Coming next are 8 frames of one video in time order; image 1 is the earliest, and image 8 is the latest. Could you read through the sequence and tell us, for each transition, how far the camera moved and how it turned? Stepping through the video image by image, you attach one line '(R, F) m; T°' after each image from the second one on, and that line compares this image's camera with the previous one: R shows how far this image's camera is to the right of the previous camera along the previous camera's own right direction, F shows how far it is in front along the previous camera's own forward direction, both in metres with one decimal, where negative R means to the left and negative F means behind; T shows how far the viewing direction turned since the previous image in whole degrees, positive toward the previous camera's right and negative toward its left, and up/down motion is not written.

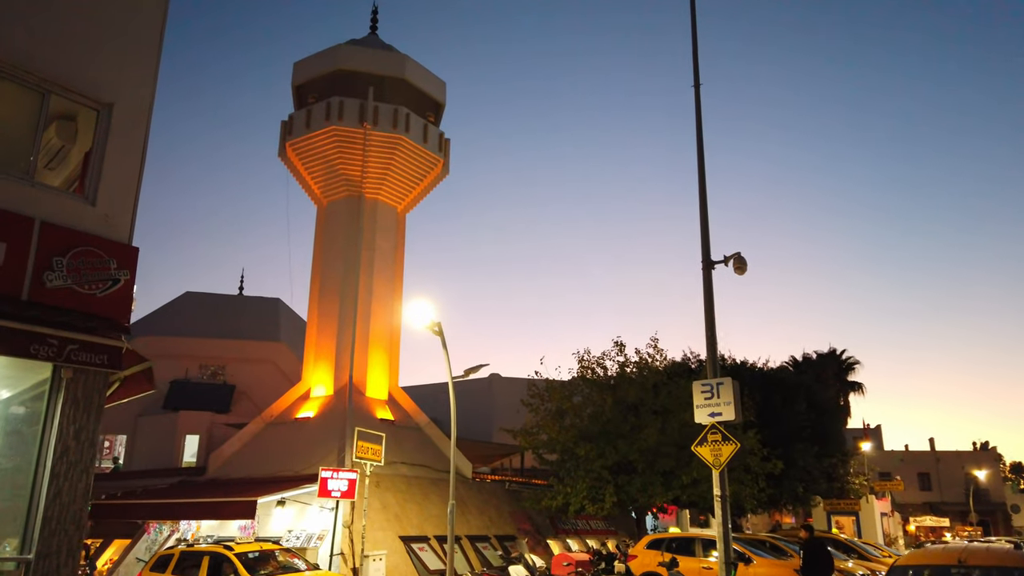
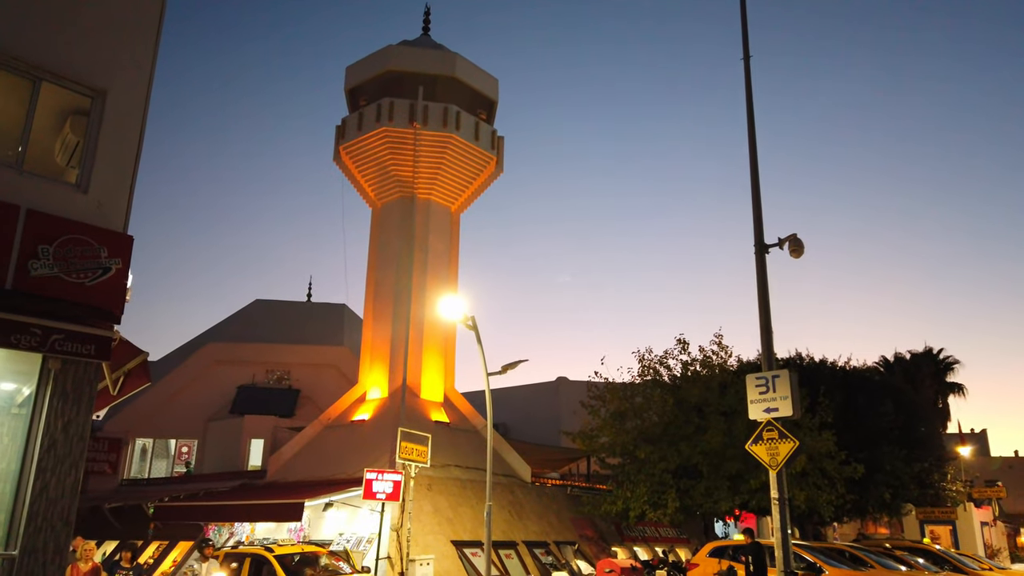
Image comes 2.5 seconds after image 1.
(+0.9, +0.8) m; -6°
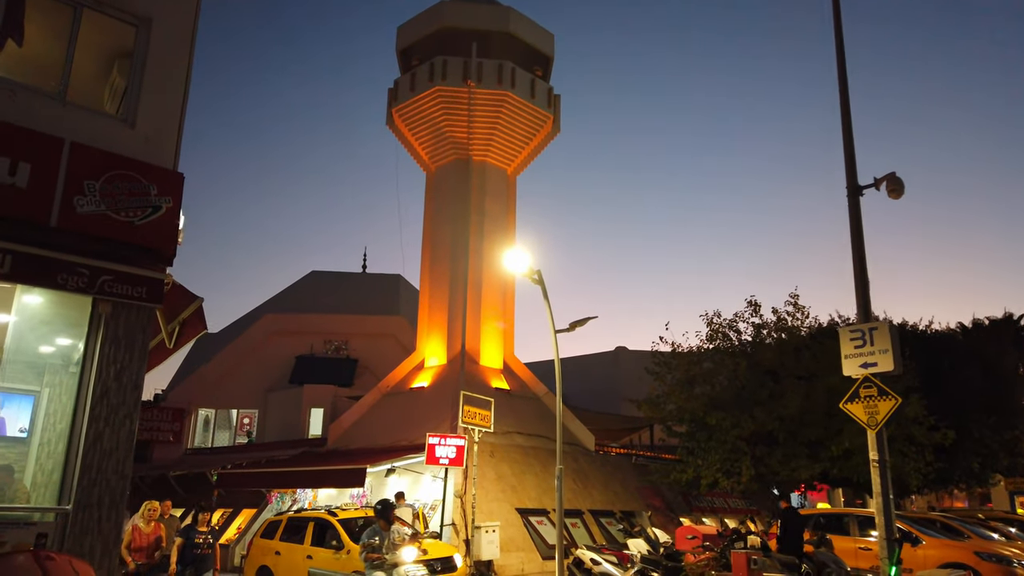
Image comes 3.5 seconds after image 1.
(-0.3, +0.9) m; -4°
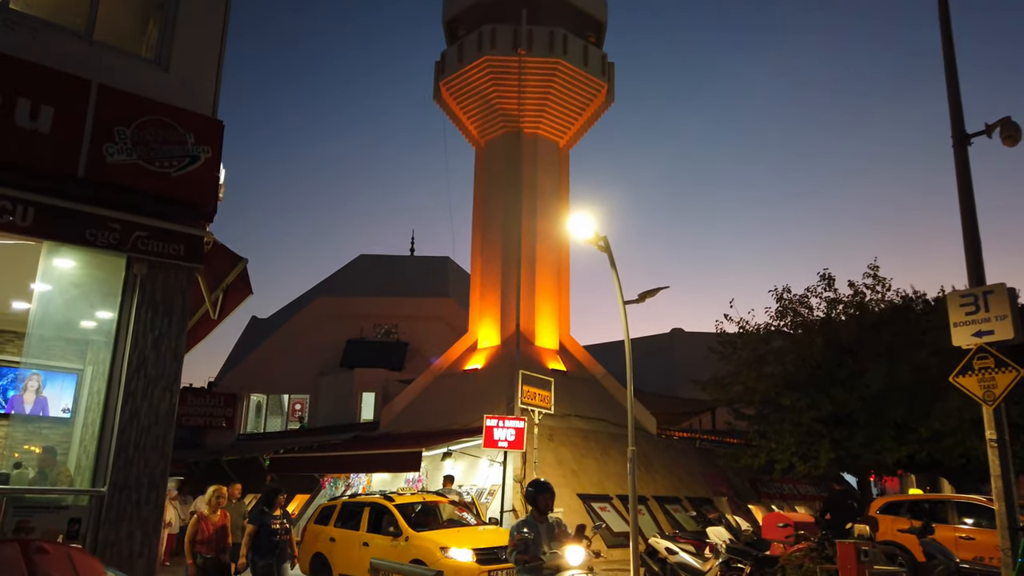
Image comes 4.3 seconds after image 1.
(-0.4, +1.0) m; -3°
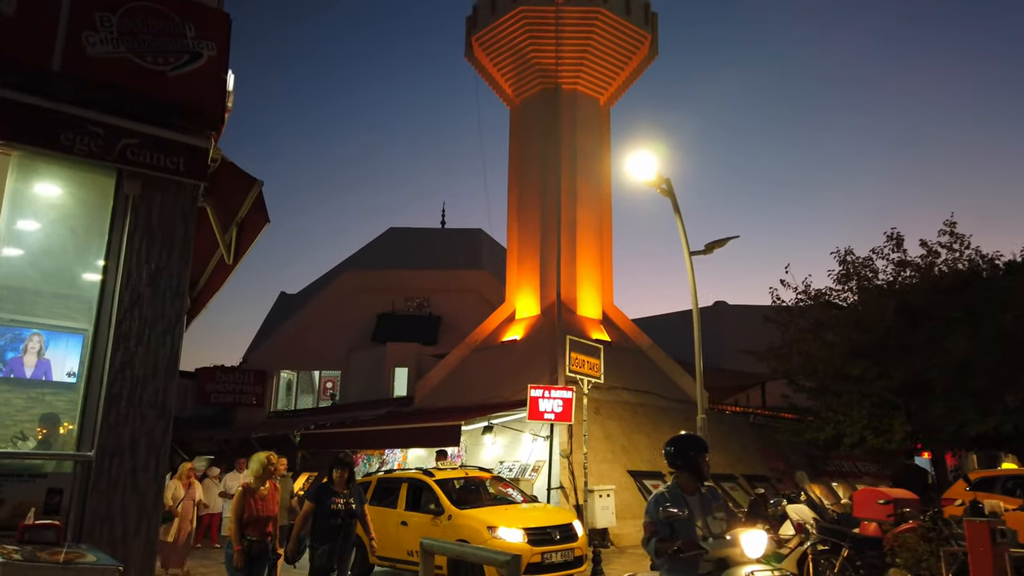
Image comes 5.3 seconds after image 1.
(-0.4, +1.4) m; -2°
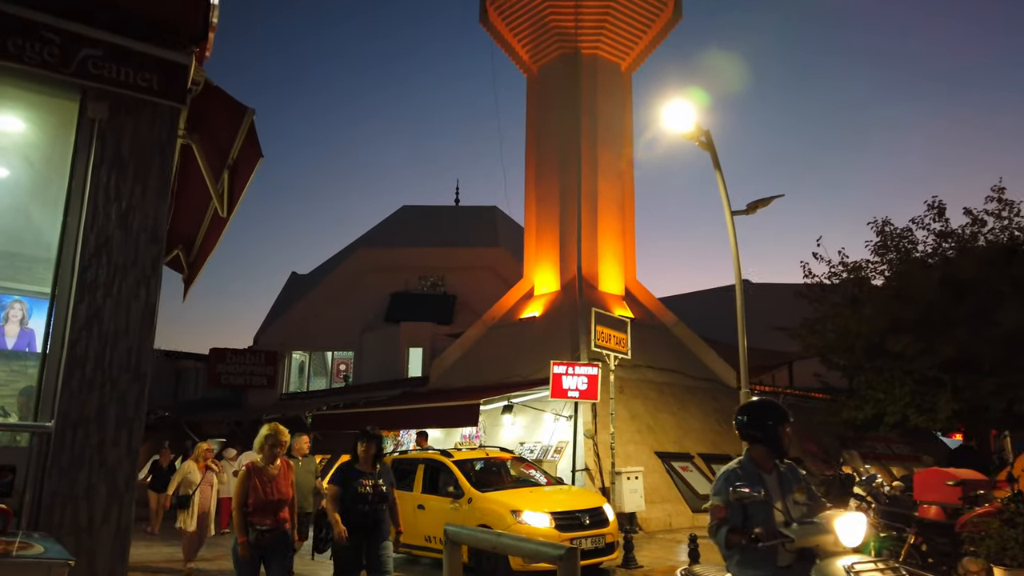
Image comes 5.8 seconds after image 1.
(-0.2, +1.0) m; -1°
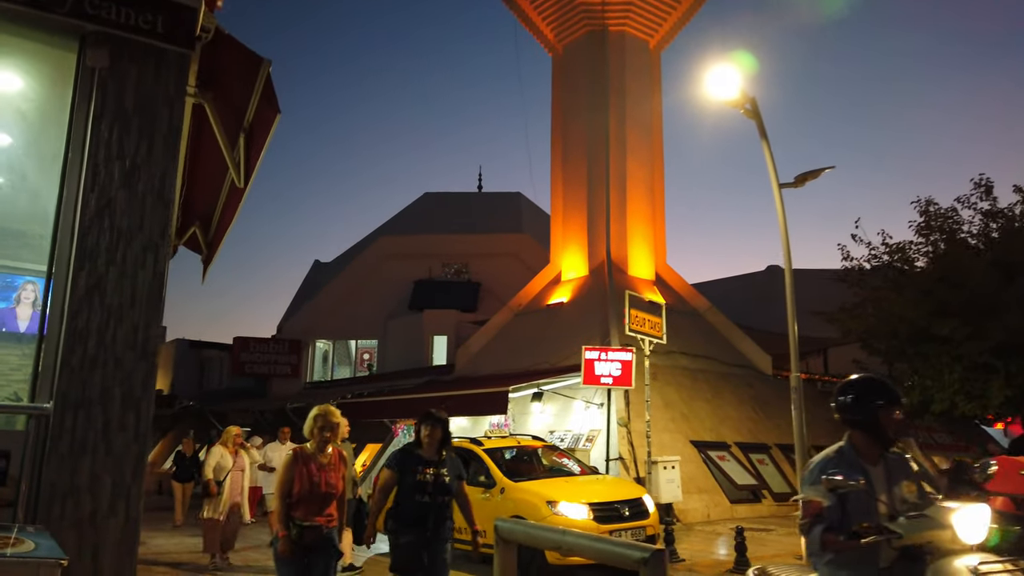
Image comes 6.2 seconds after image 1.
(-0.2, +0.6) m; -2°
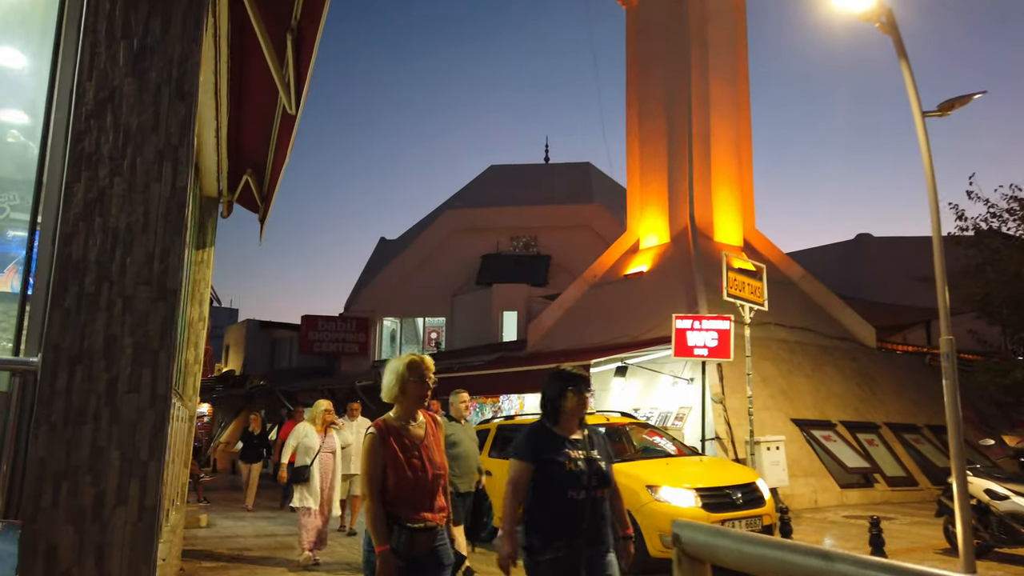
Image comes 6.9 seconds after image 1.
(-0.3, +1.2) m; -5°
